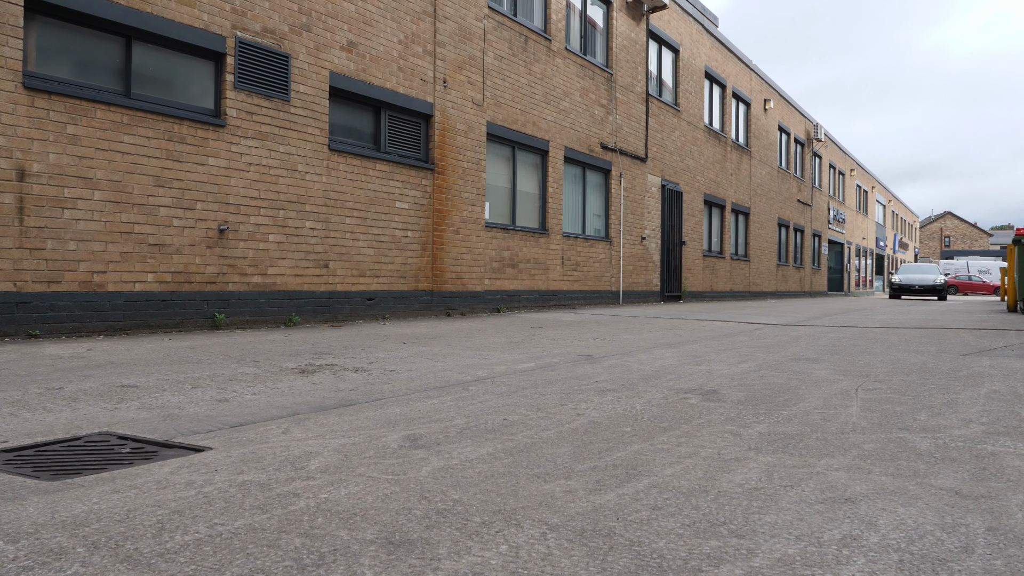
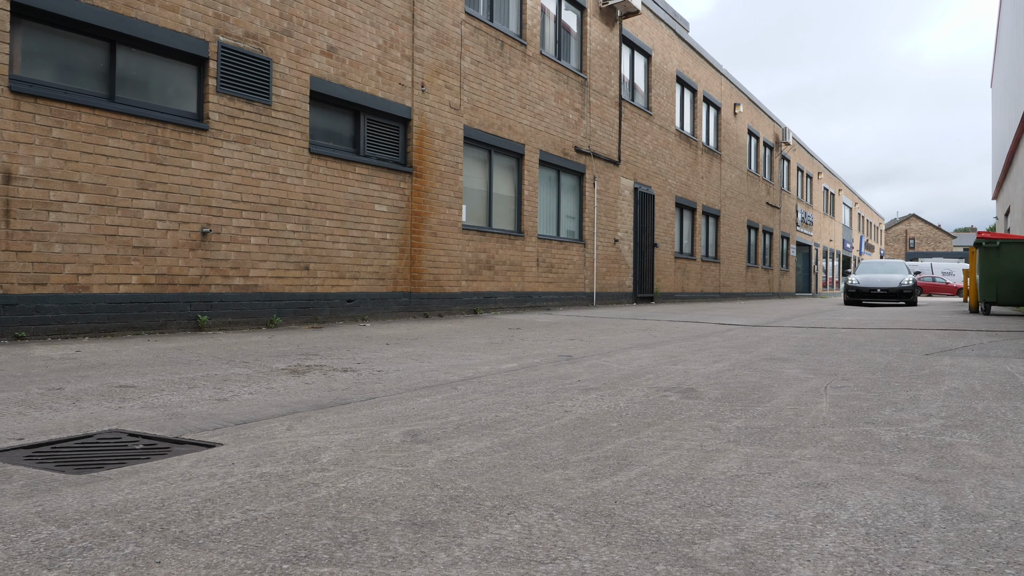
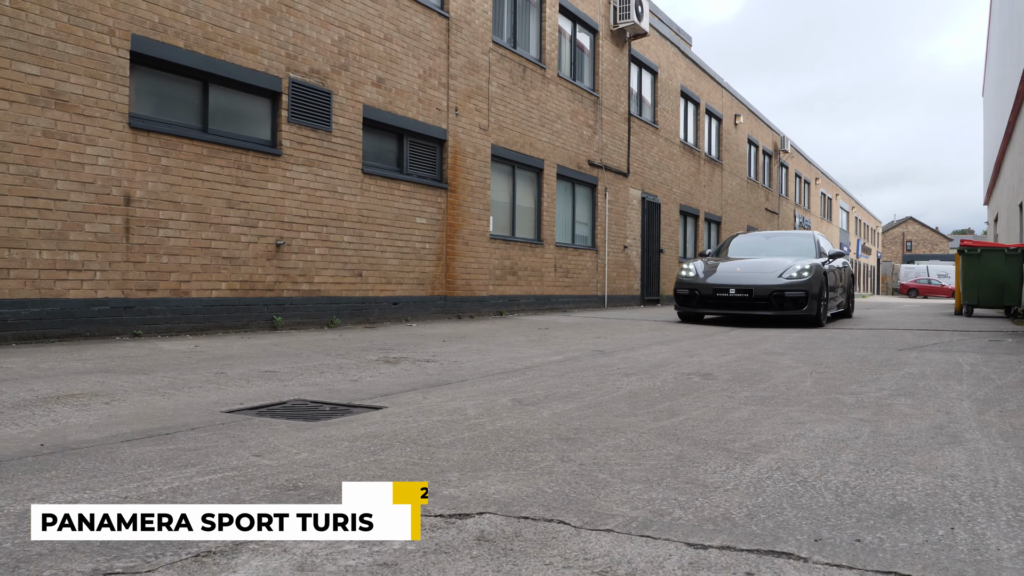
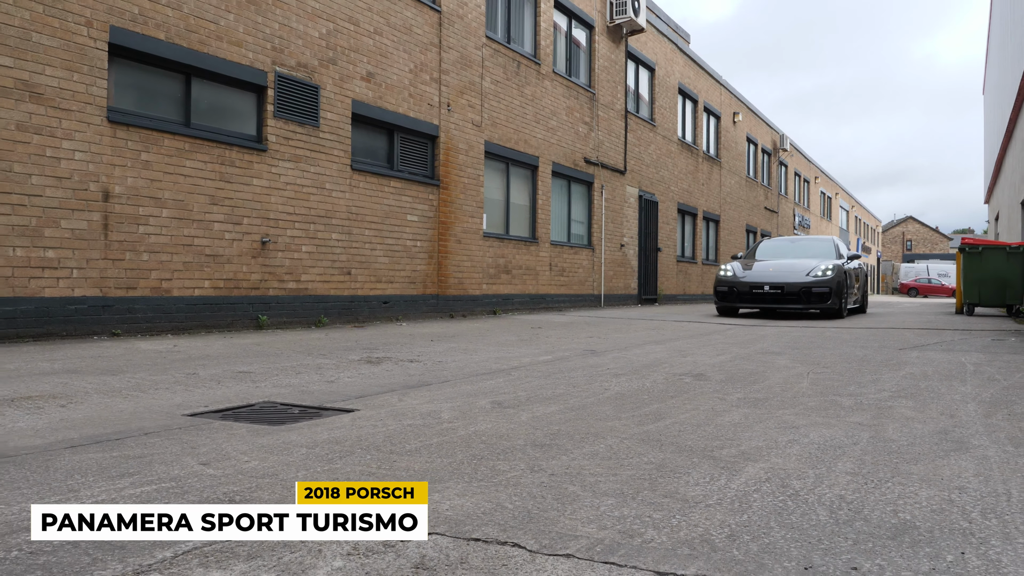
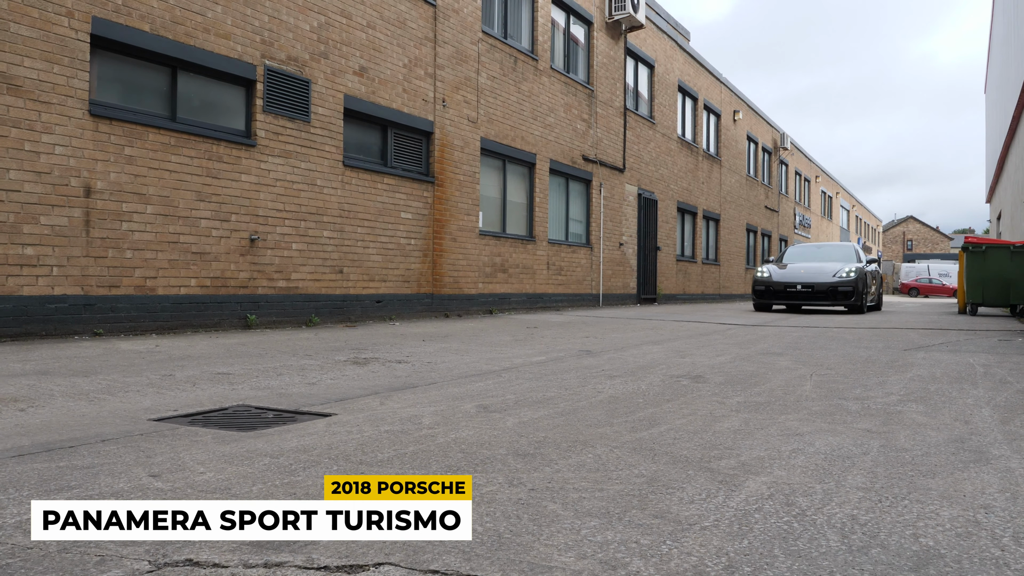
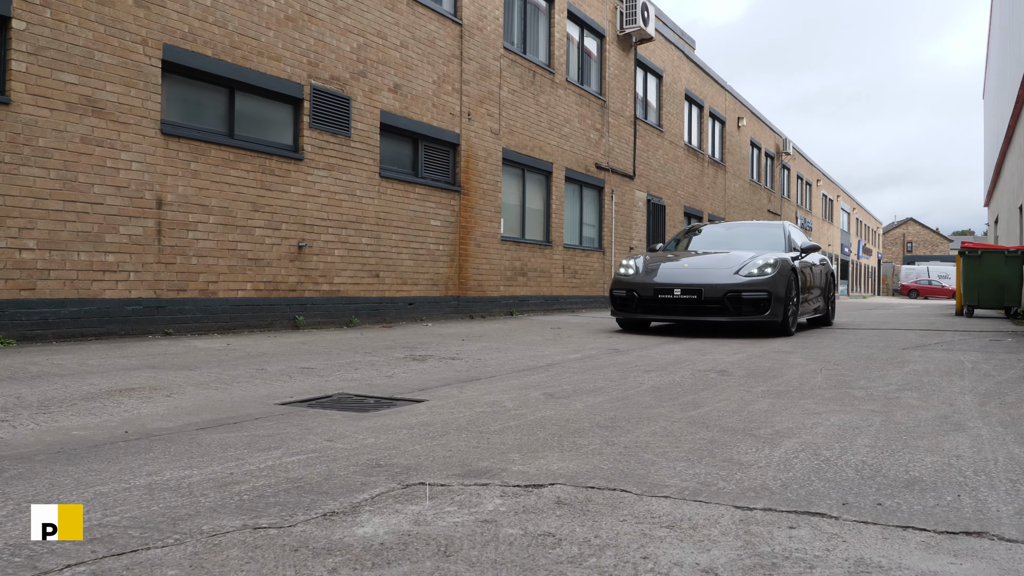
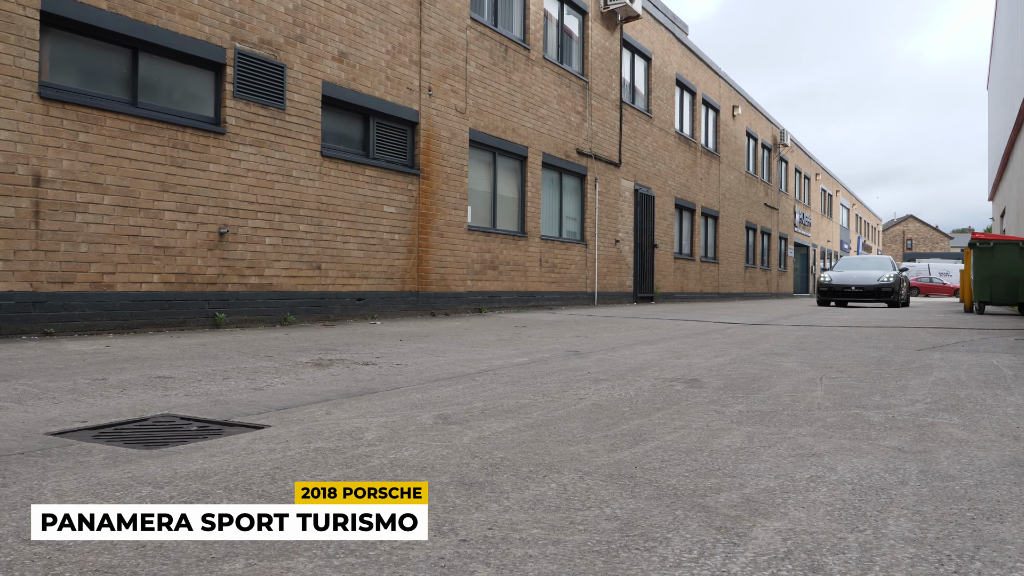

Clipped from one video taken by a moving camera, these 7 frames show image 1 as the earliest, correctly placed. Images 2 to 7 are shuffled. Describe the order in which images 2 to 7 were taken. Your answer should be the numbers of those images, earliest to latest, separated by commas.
2, 7, 5, 4, 3, 6
